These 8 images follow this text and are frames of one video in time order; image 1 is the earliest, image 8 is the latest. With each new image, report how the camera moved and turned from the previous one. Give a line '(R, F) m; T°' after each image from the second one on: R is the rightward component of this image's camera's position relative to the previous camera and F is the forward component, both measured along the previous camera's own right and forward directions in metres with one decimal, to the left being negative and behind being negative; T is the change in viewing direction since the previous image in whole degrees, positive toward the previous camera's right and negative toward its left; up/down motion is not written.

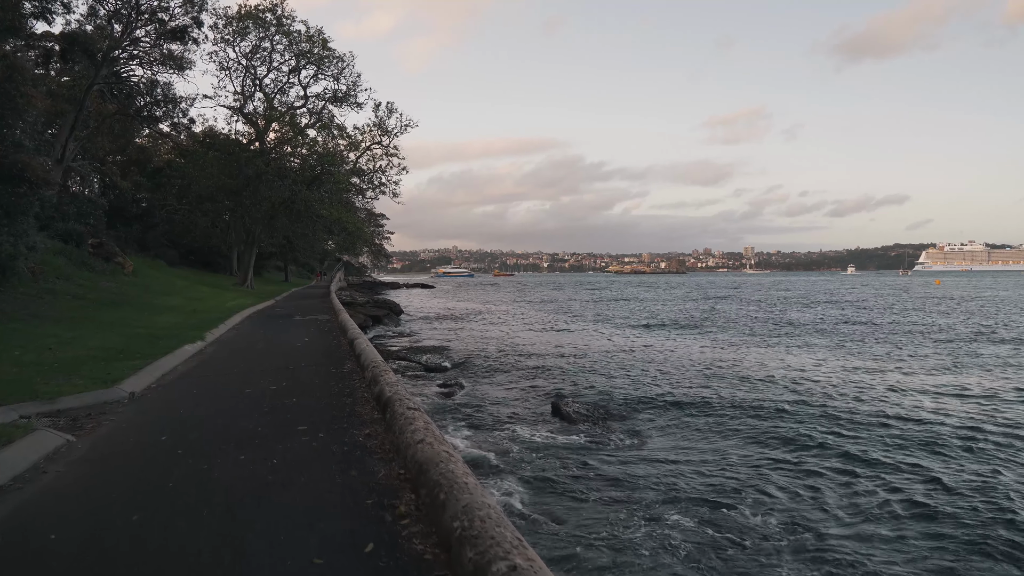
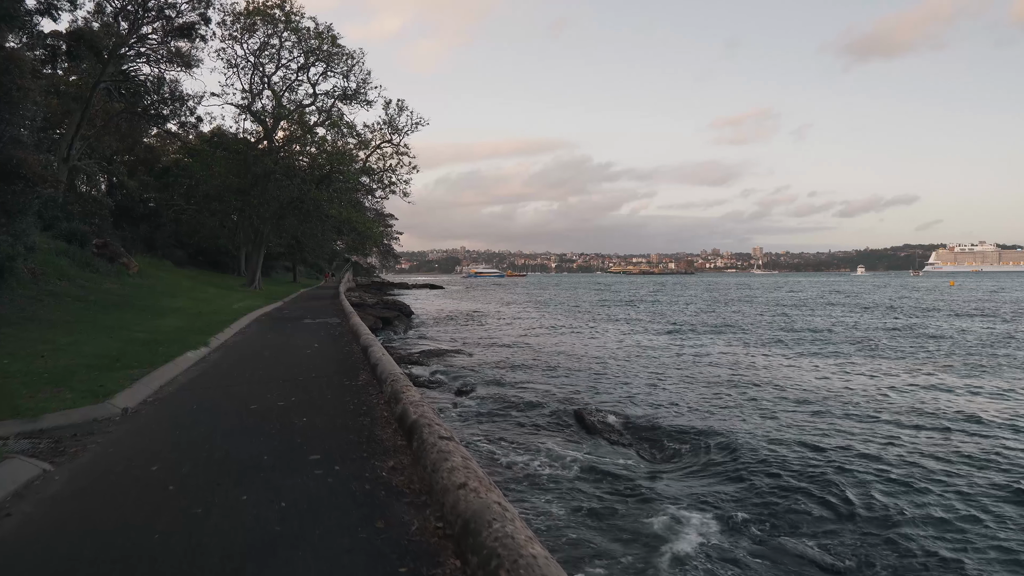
(-0.3, +0.7) m; -1°
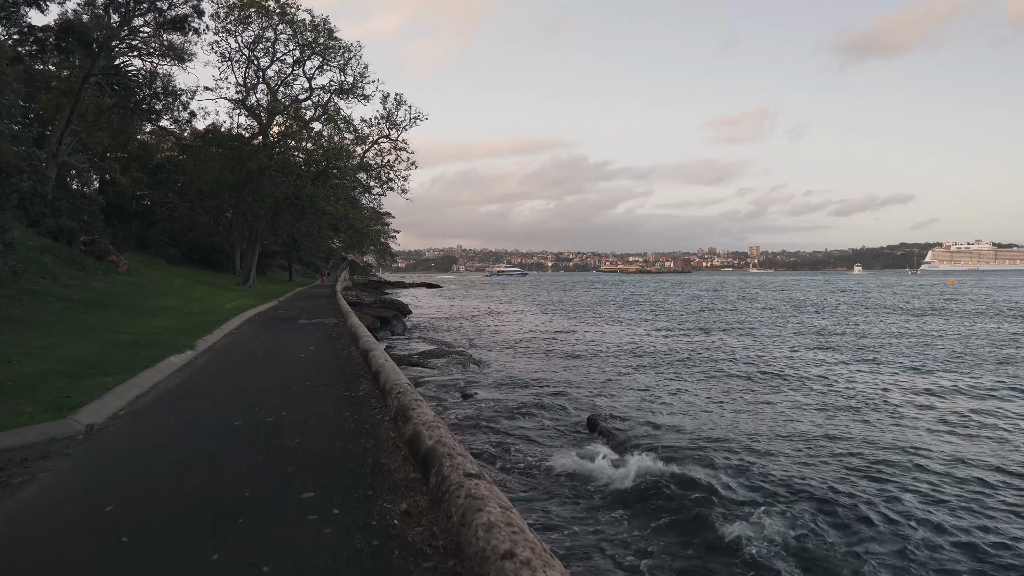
(-0.3, +0.8) m; 0°
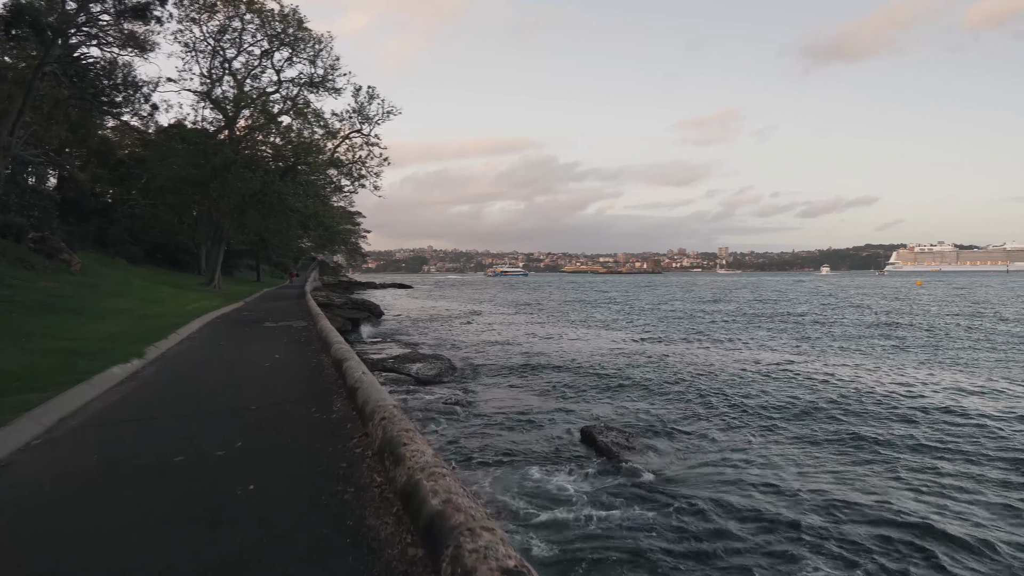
(-0.3, +1.0) m; +3°
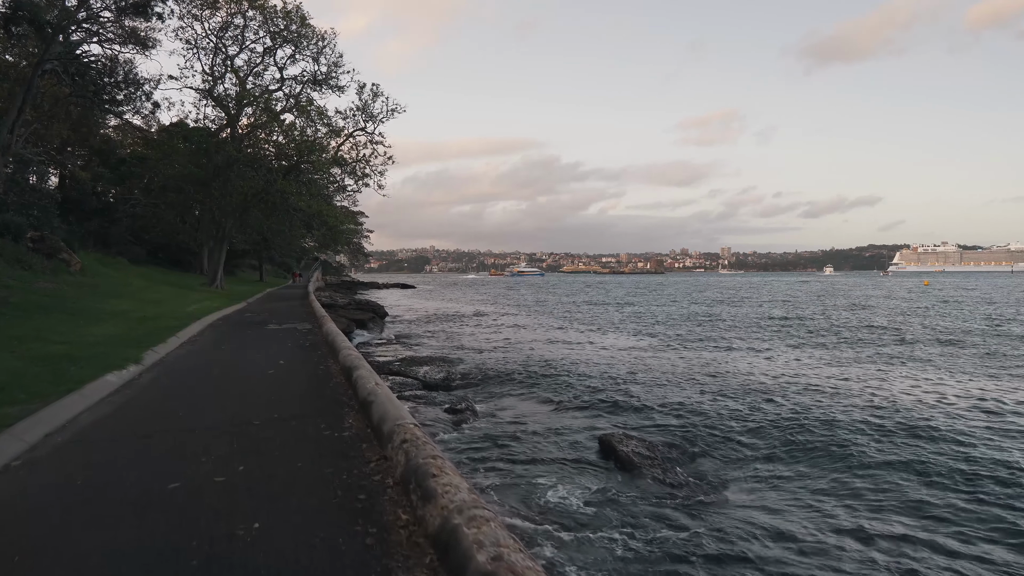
(-0.2, +0.5) m; 0°
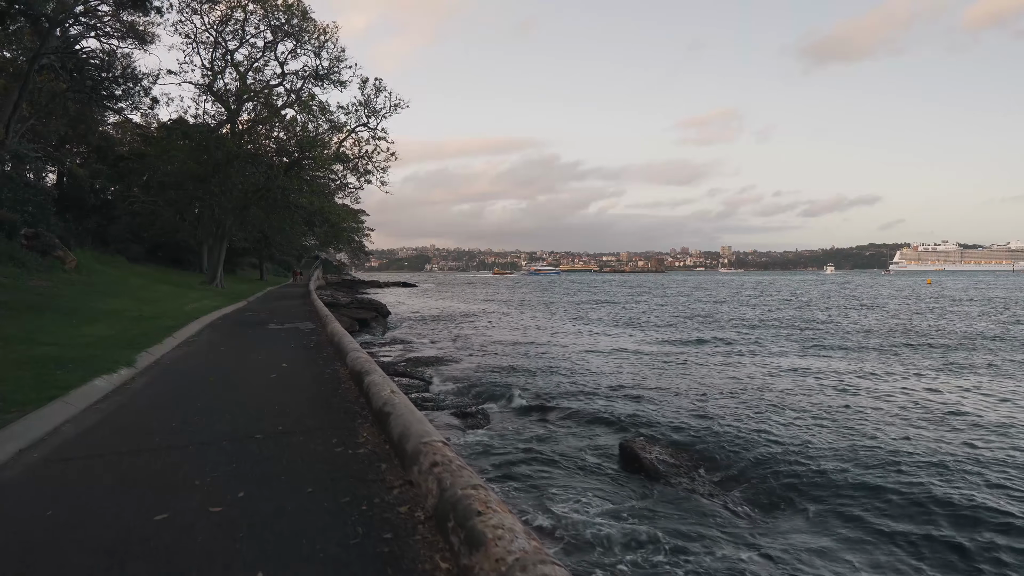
(-0.3, +0.6) m; 0°
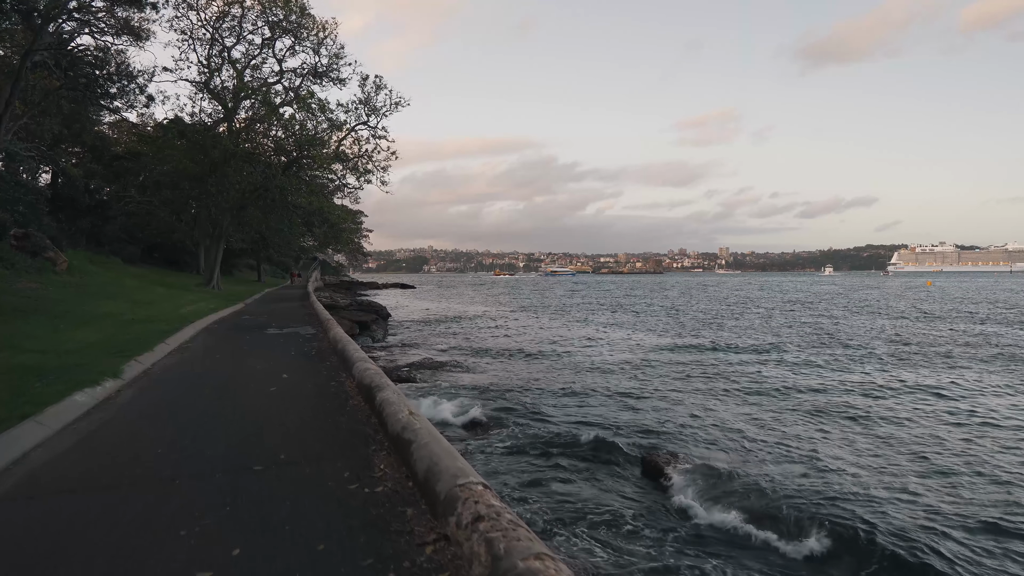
(-0.3, +0.6) m; 0°
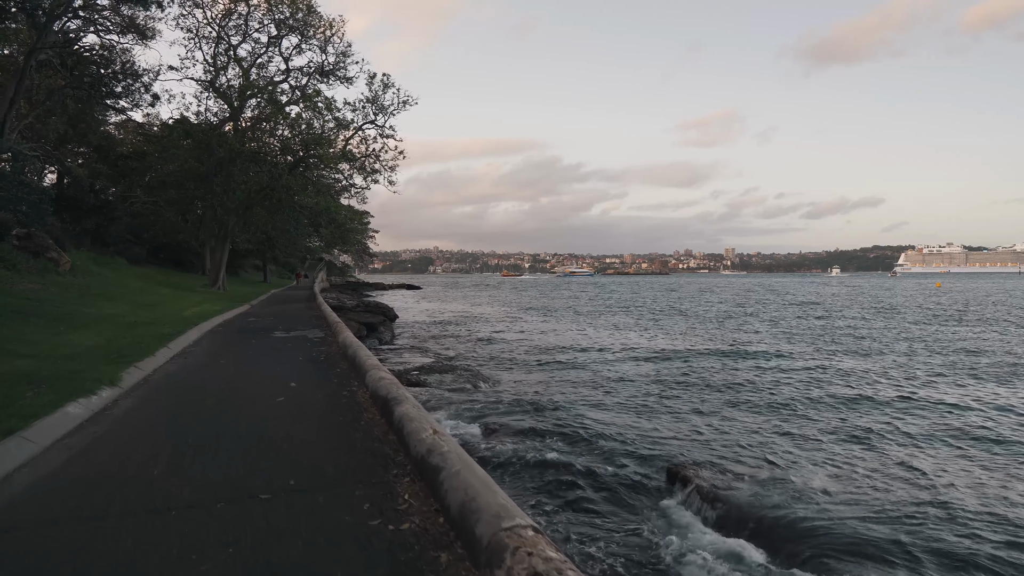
(-0.2, +0.5) m; 0°
